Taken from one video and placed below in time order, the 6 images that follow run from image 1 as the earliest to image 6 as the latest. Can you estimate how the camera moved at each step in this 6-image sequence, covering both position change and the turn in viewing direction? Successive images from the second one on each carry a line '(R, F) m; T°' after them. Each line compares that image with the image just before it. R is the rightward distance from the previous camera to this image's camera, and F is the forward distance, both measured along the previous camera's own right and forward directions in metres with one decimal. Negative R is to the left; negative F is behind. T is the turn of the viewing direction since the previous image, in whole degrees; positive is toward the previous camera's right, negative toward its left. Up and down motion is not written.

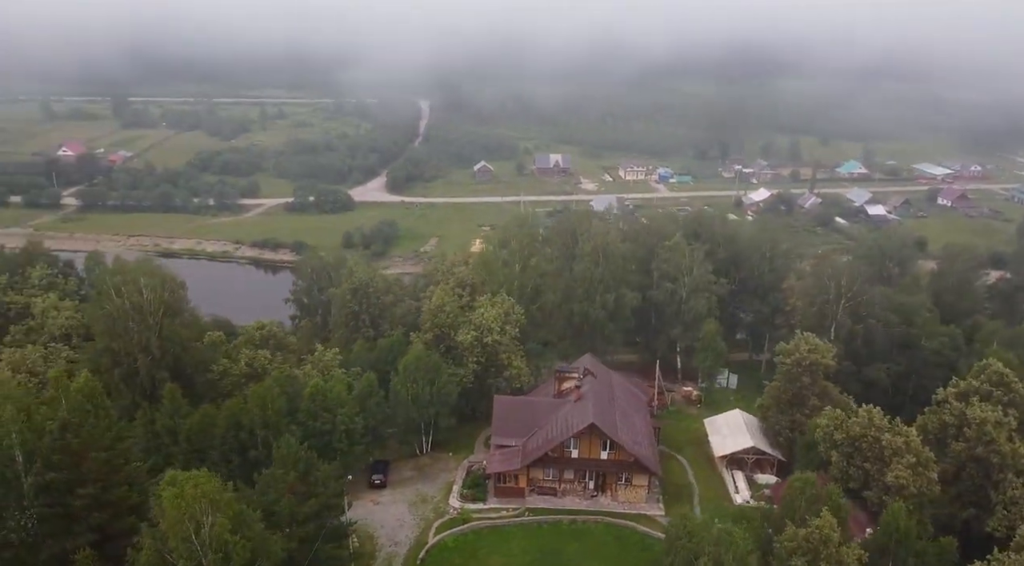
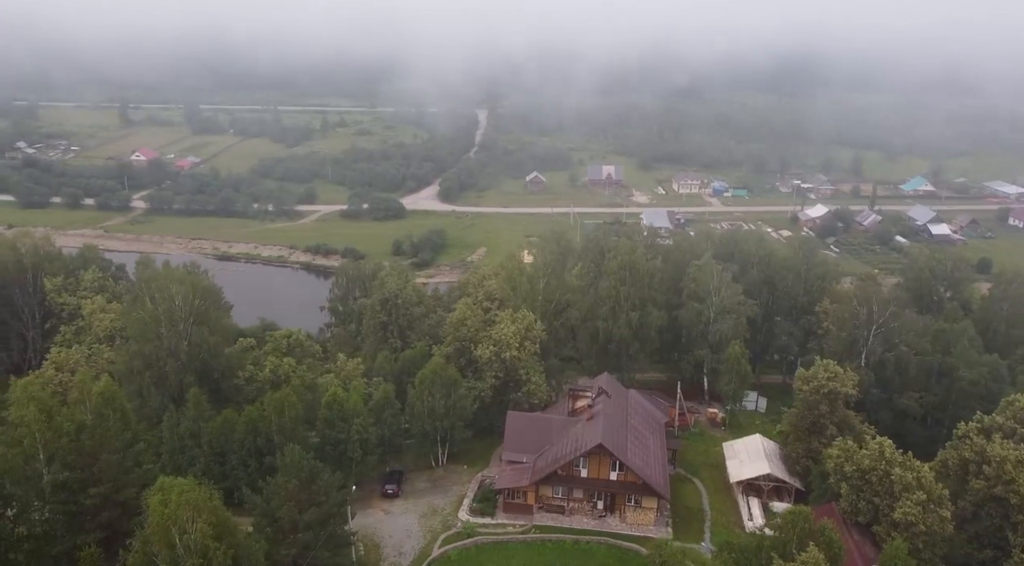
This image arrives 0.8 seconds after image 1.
(+1.8, -0.3) m; -5°
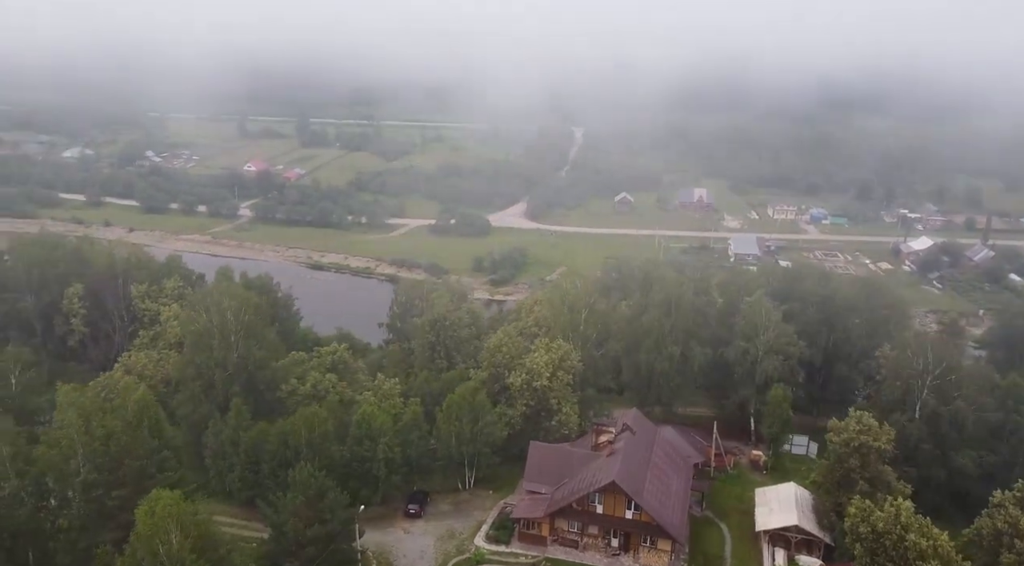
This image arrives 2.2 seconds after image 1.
(+3.0, -0.3) m; -8°
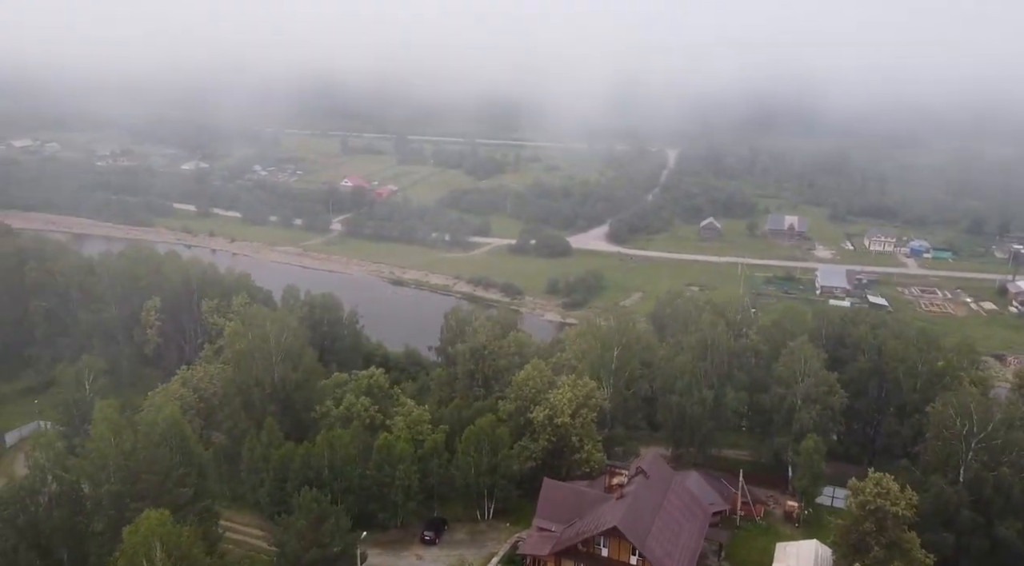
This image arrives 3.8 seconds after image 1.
(+3.3, -0.3) m; -8°
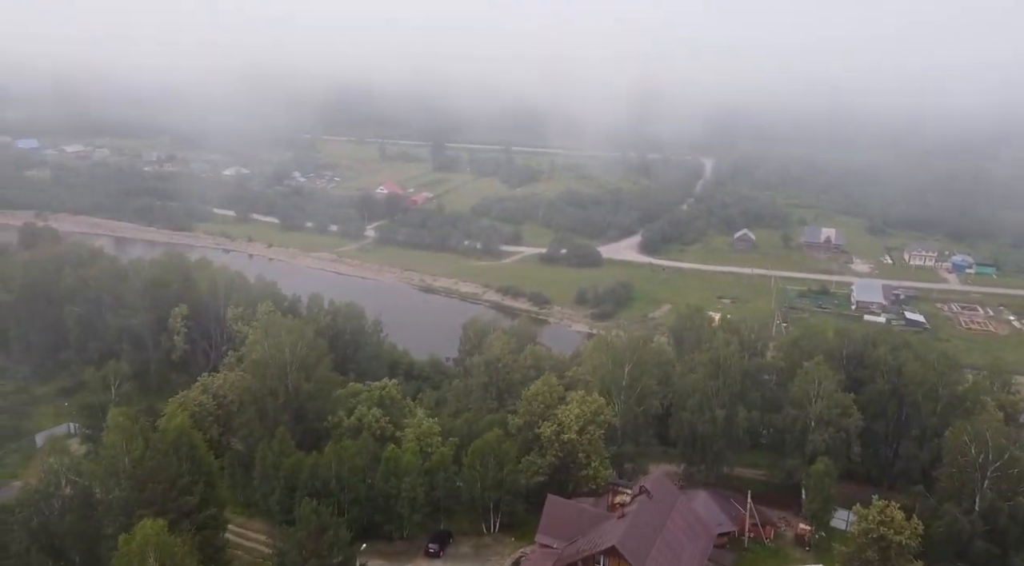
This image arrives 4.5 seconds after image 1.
(+1.4, -0.1) m; -3°
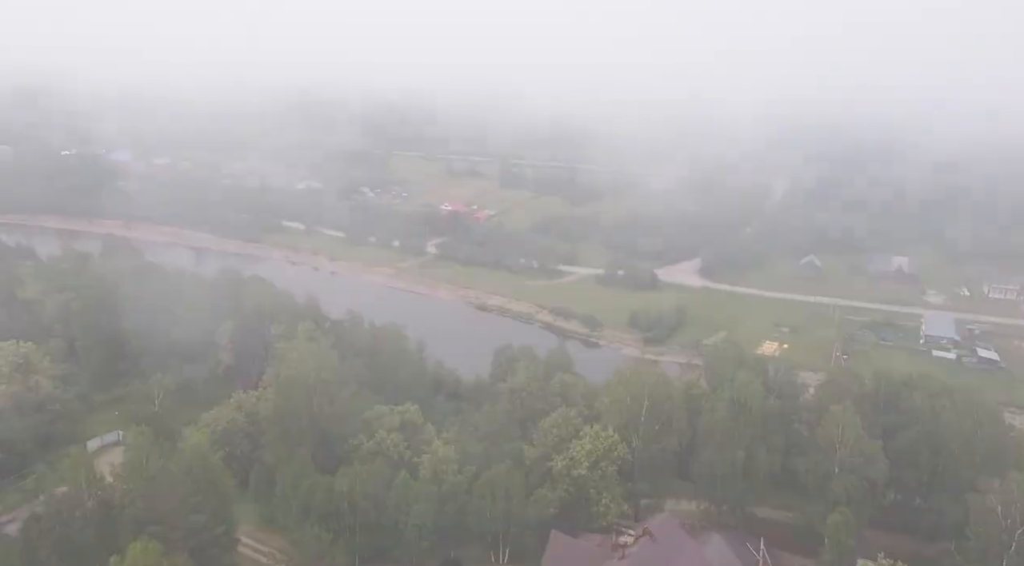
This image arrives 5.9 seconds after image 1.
(+2.6, -0.1) m; -6°
